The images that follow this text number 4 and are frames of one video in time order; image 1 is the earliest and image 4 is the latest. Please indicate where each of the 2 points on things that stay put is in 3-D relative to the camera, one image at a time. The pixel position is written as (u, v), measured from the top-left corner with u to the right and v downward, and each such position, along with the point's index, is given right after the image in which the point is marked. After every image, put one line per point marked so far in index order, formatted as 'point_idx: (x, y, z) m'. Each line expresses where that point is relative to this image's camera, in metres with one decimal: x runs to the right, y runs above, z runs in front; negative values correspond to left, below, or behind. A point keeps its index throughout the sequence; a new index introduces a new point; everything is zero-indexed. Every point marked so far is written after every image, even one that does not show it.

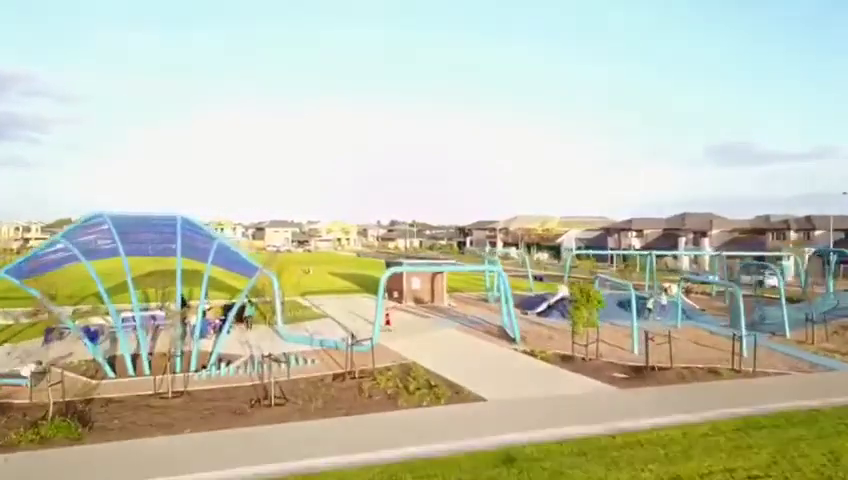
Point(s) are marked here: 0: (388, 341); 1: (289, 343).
0: (-0.7, -1.9, +12.5) m
1: (-2.4, -1.9, +12.0) m
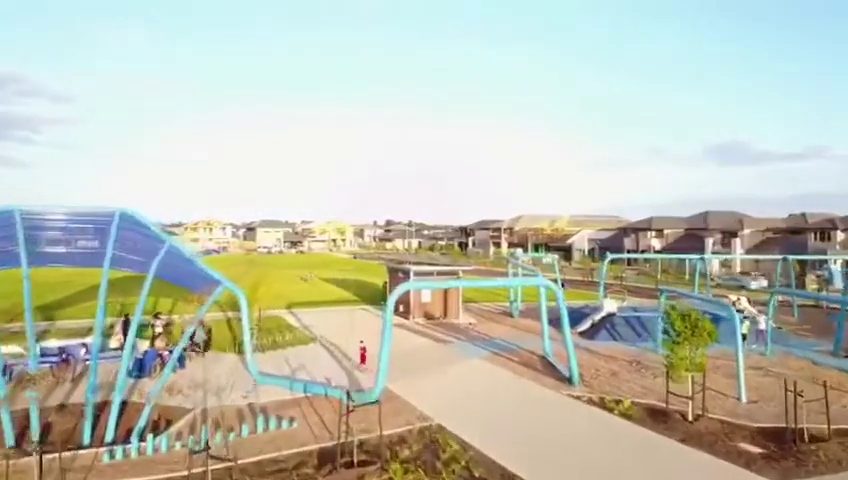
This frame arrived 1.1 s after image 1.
0: (-0.4, -1.9, +9.1) m
1: (-2.1, -1.9, +8.7) m
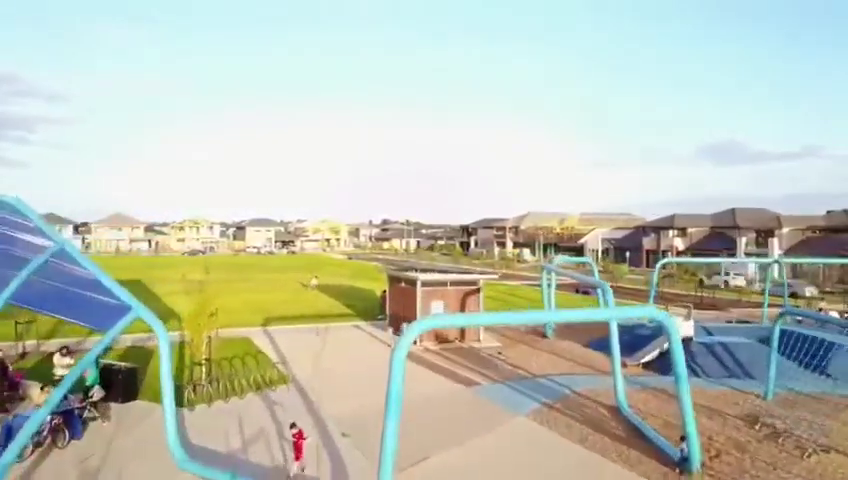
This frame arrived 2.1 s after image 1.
0: (-0.1, -2.0, +5.7) m
1: (-1.9, -1.9, +5.3) m
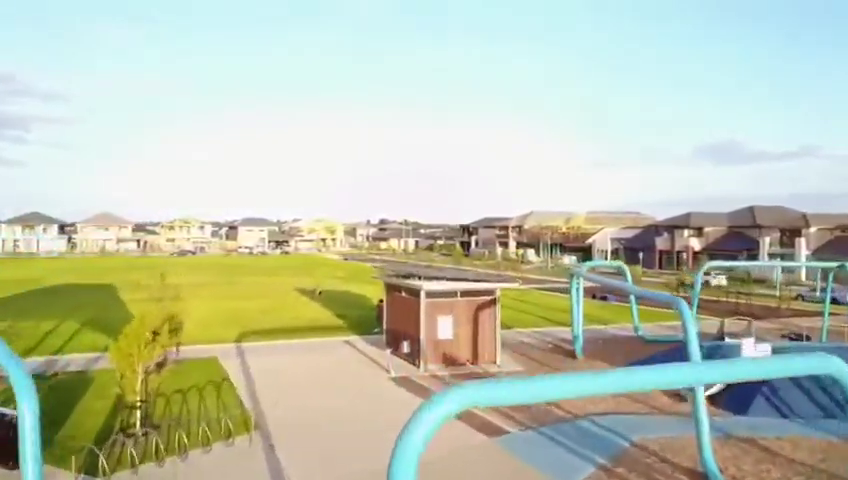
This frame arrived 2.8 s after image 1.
0: (-0.1, -2.0, +3.6) m
1: (-1.8, -1.9, +3.1) m
